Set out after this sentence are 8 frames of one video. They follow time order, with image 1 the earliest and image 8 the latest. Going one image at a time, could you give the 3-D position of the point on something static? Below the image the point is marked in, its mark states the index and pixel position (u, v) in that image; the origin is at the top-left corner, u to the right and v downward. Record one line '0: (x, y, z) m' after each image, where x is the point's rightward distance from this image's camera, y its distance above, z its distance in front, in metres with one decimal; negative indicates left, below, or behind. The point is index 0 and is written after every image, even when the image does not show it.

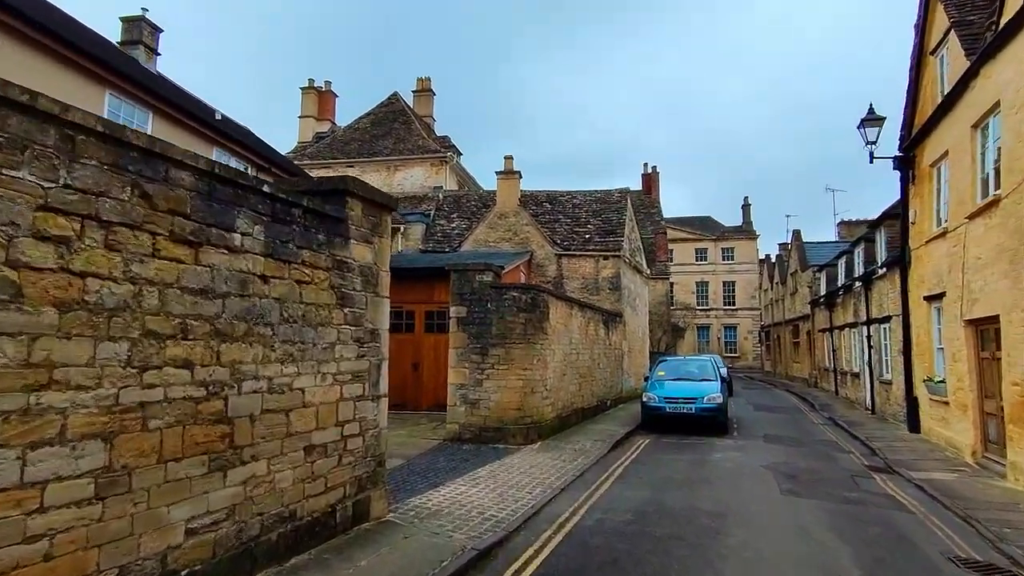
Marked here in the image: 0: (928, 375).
0: (+9.1, -1.9, +12.6) m
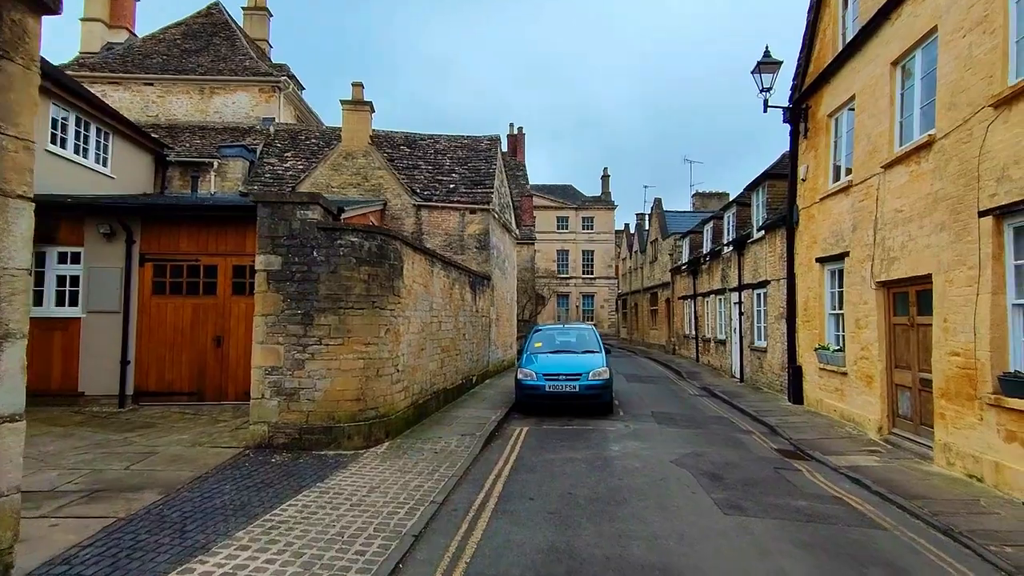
0: (+6.2, -1.1, +11.7) m
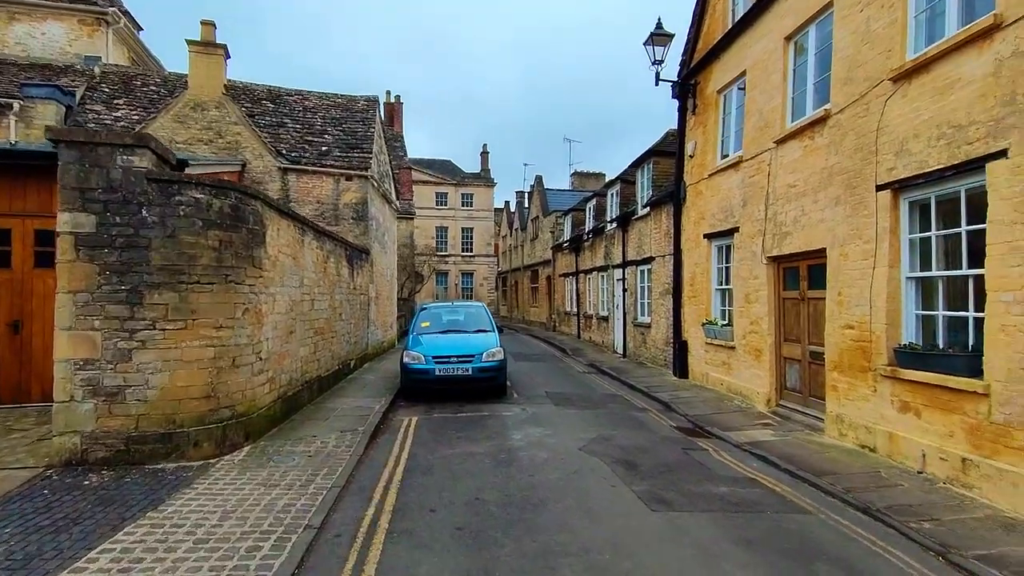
0: (+4.0, -0.6, +11.8) m
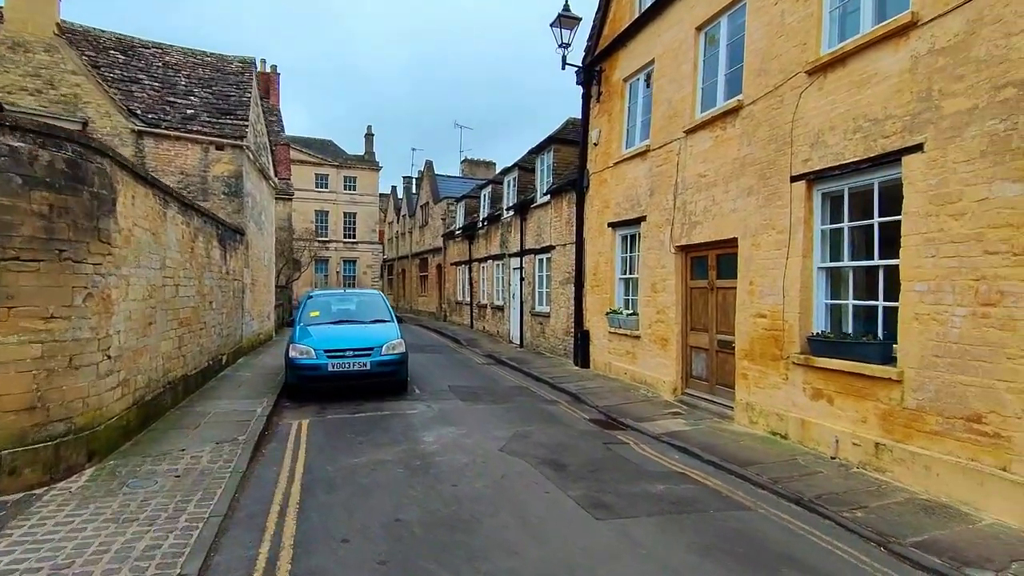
0: (+2.0, -0.4, +11.7) m
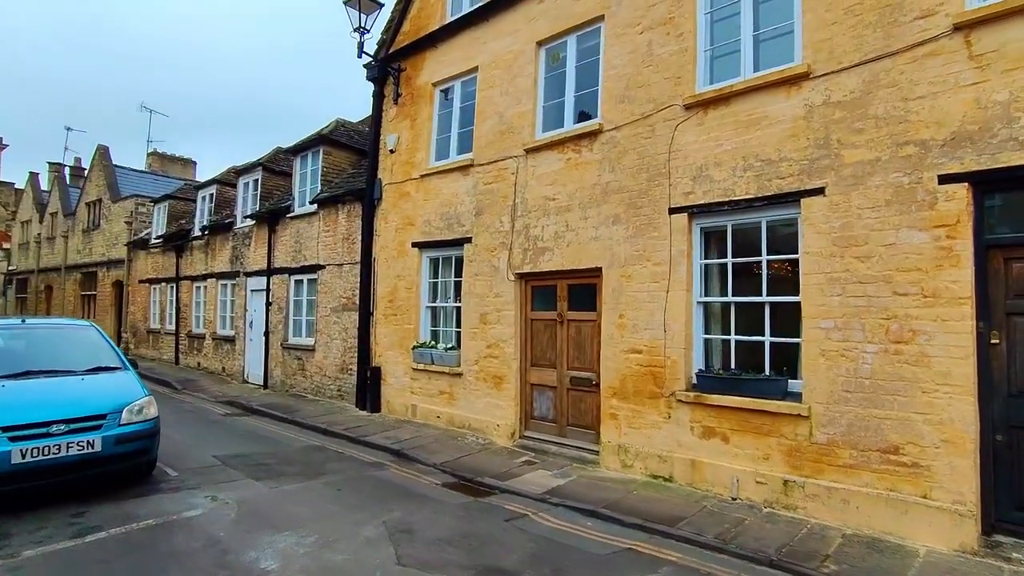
0: (-1.8, -0.9, +10.1) m
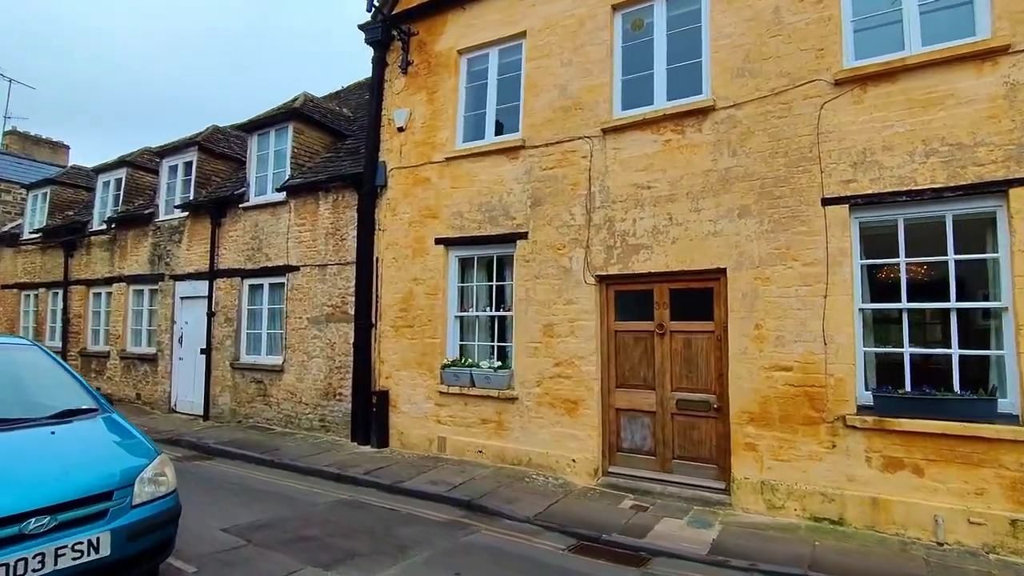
0: (-1.1, -1.0, +8.3) m
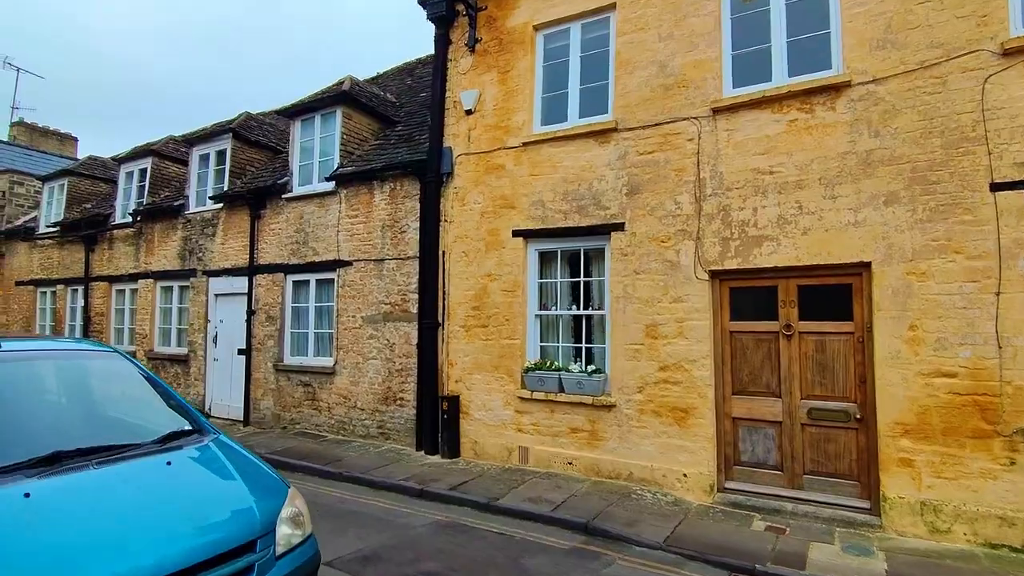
0: (0.0, -1.0, +7.6) m
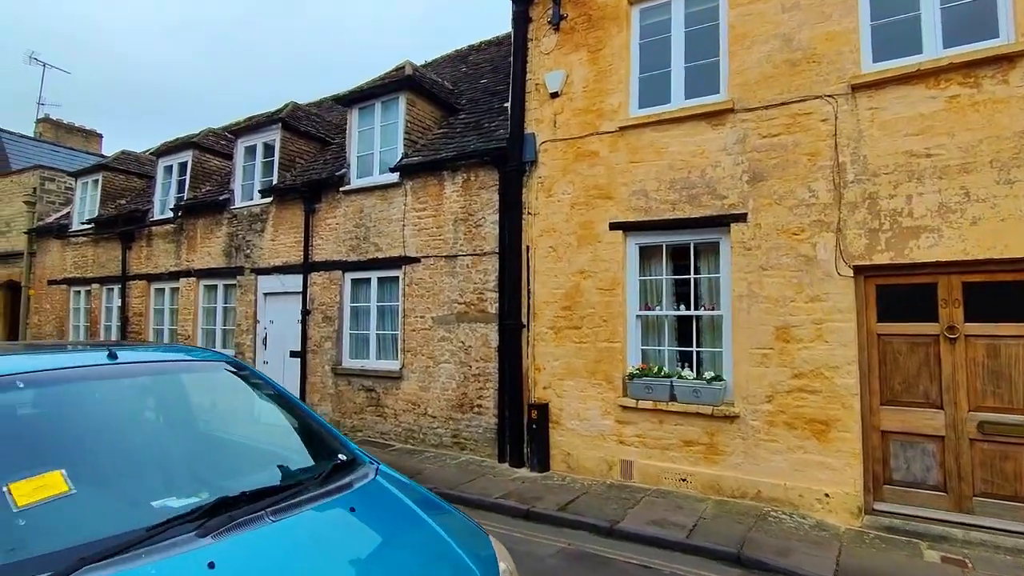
0: (+1.2, -0.9, +7.0) m
